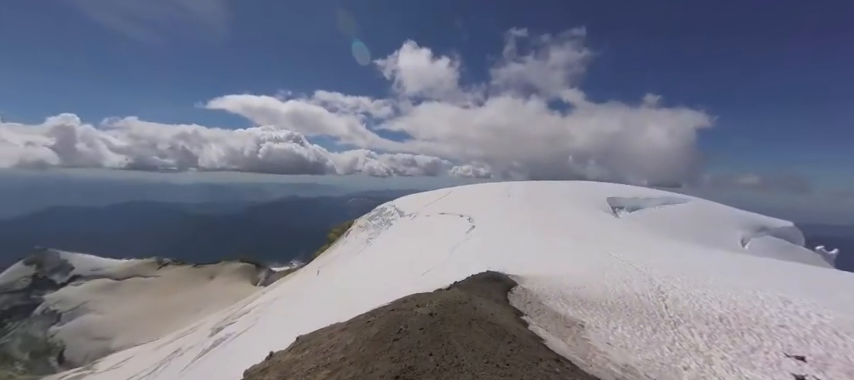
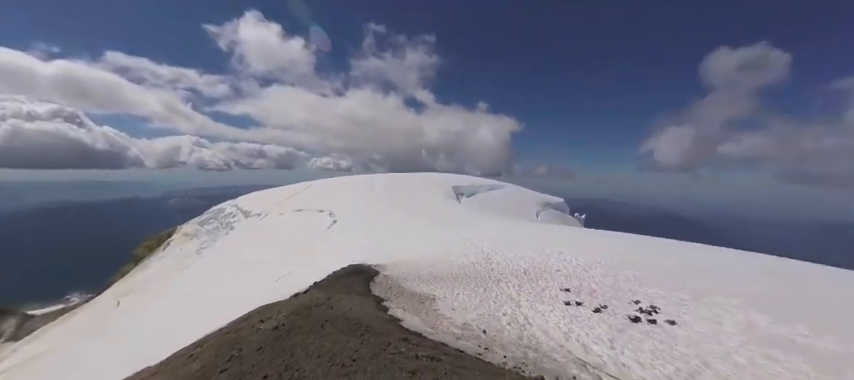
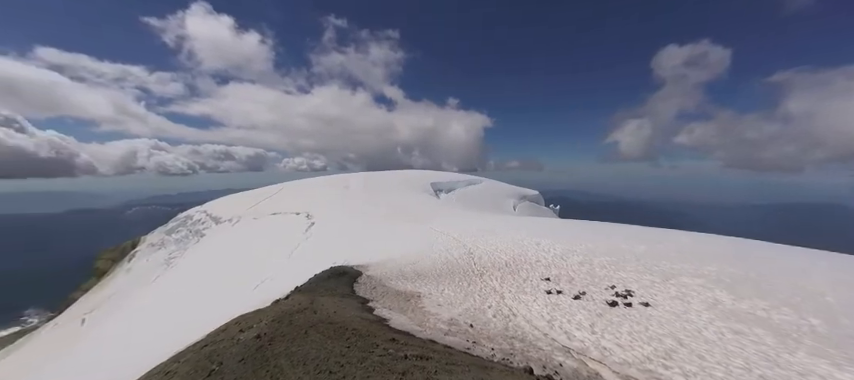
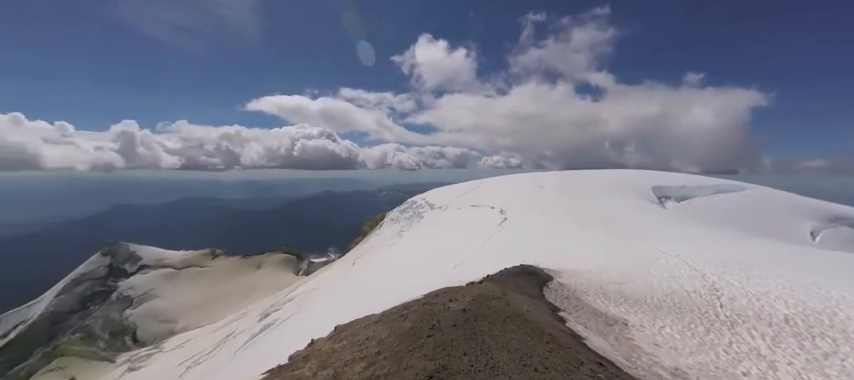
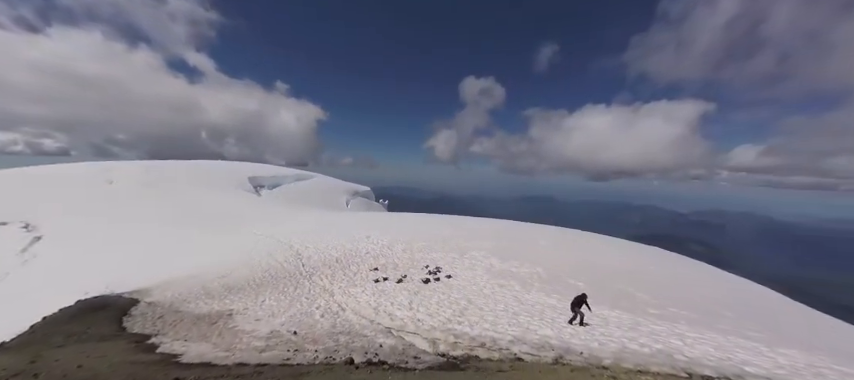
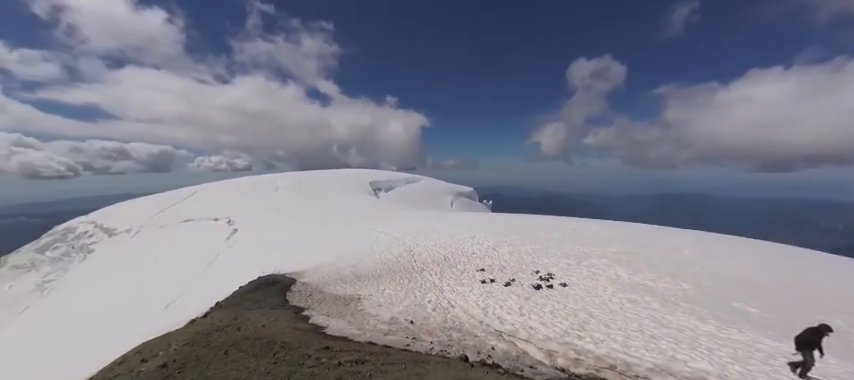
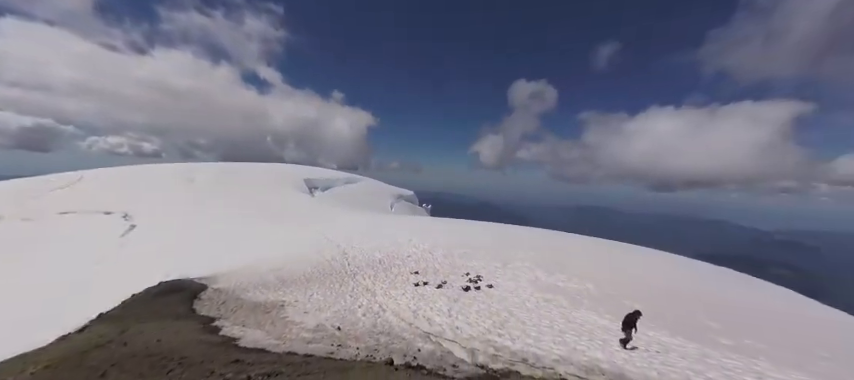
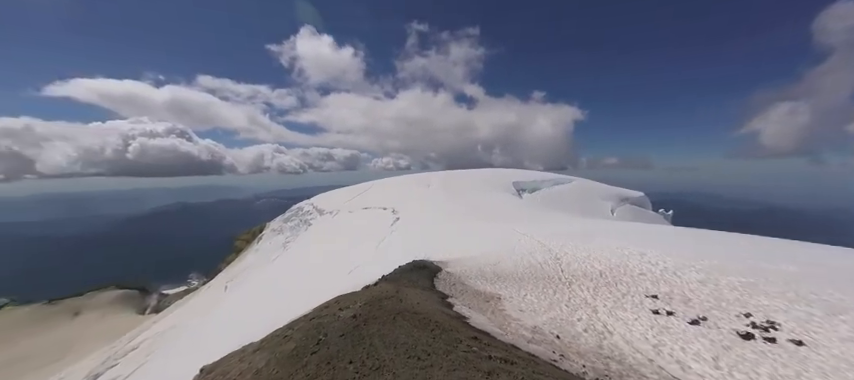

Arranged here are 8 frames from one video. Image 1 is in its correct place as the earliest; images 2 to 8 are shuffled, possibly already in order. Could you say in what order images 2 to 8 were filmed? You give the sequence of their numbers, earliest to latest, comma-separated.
2, 7, 5, 6, 3, 8, 4
